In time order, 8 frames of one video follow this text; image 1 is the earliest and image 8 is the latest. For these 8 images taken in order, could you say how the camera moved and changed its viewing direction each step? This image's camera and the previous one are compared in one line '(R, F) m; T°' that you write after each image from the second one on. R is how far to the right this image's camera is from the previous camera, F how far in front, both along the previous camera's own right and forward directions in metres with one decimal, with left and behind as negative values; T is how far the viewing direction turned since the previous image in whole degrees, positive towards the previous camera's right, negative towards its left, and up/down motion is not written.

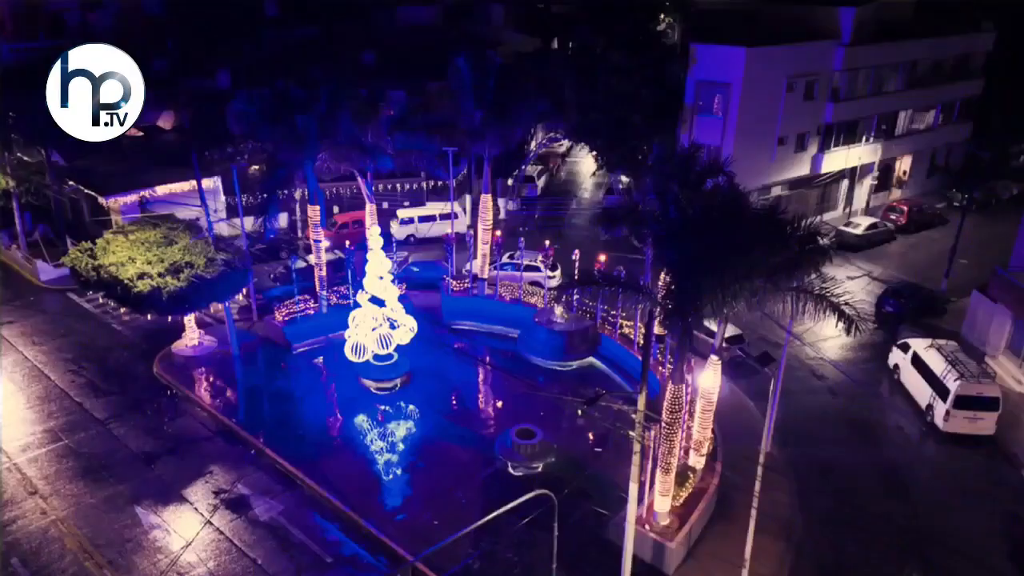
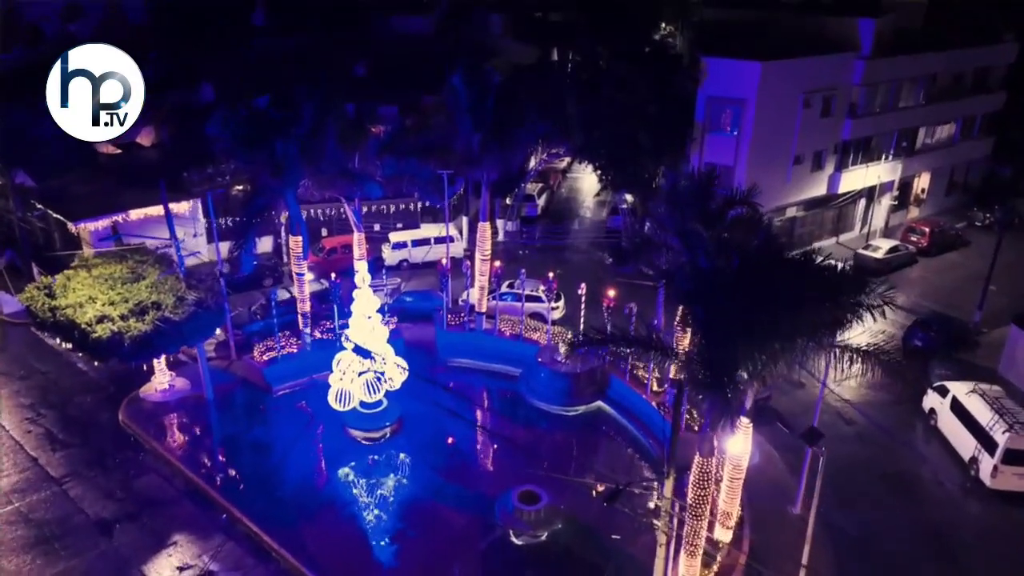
(-0.1, +2.1) m; 0°
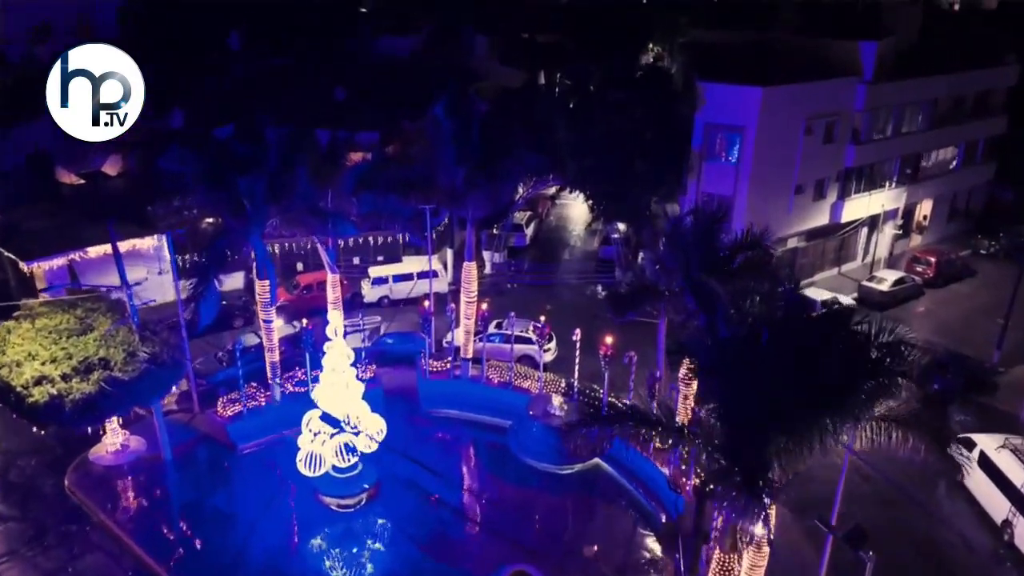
(0.0, +1.8) m; +1°
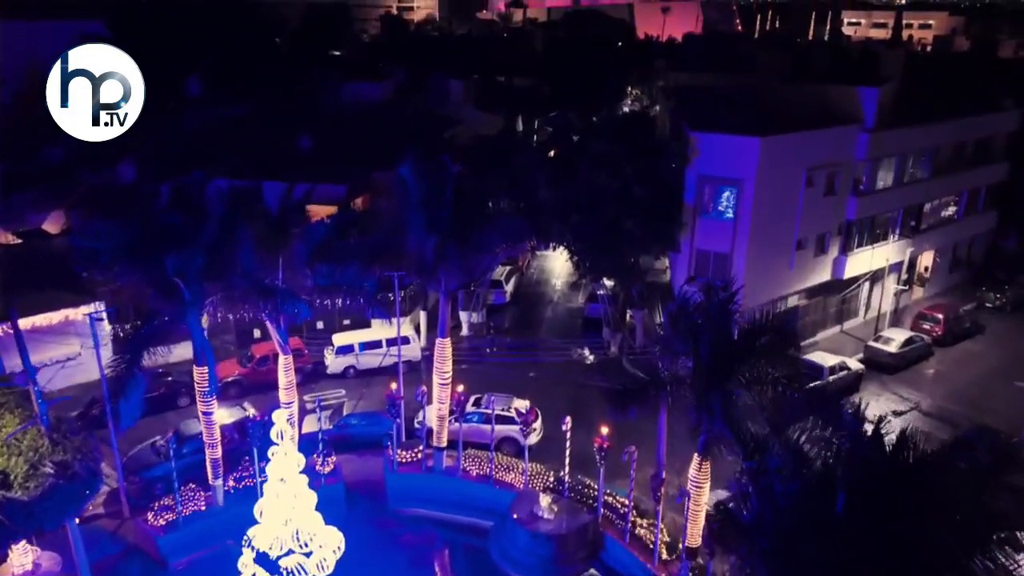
(0.0, +2.6) m; +2°
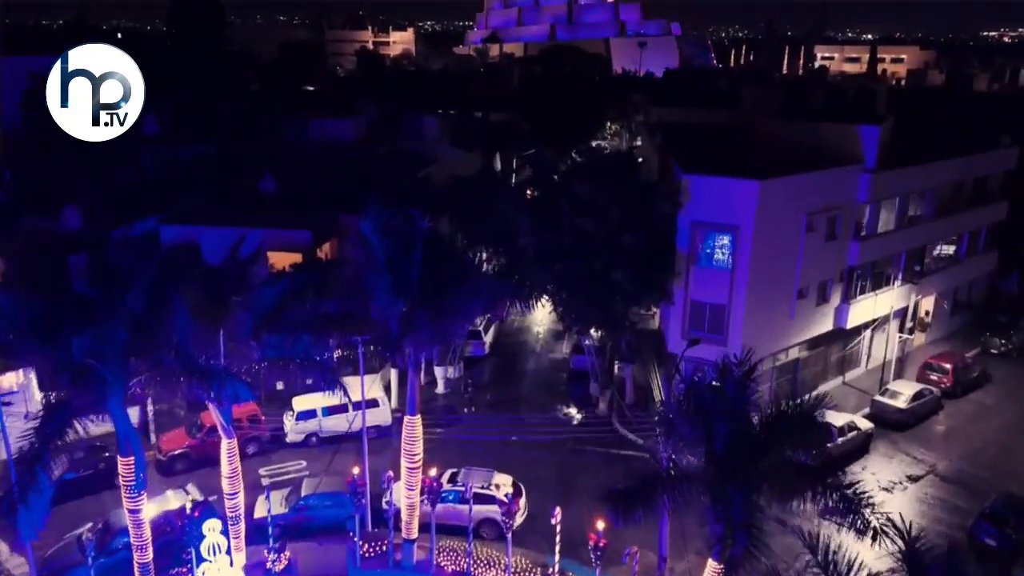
(0.0, +2.3) m; +2°
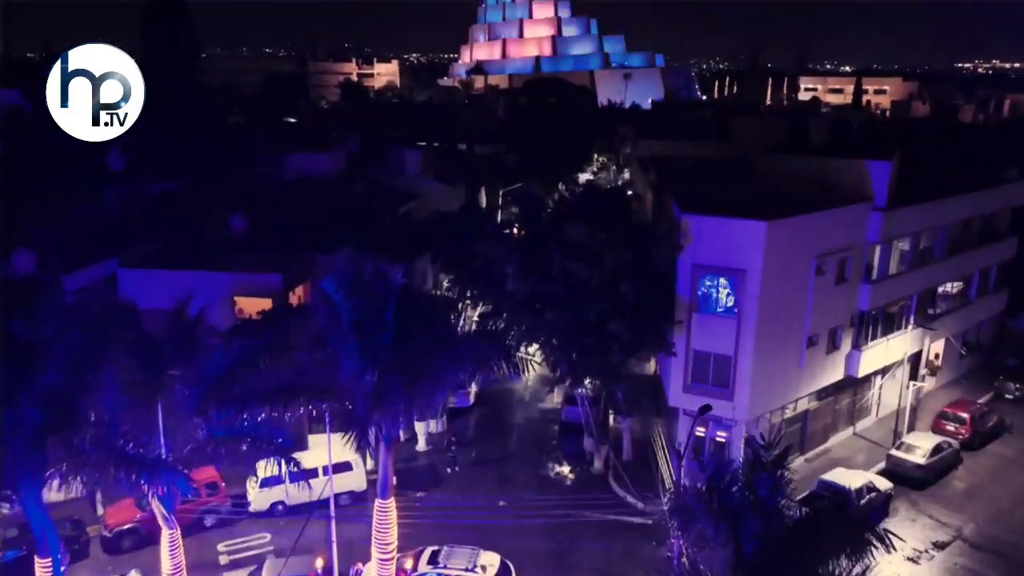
(0.0, +2.1) m; +1°
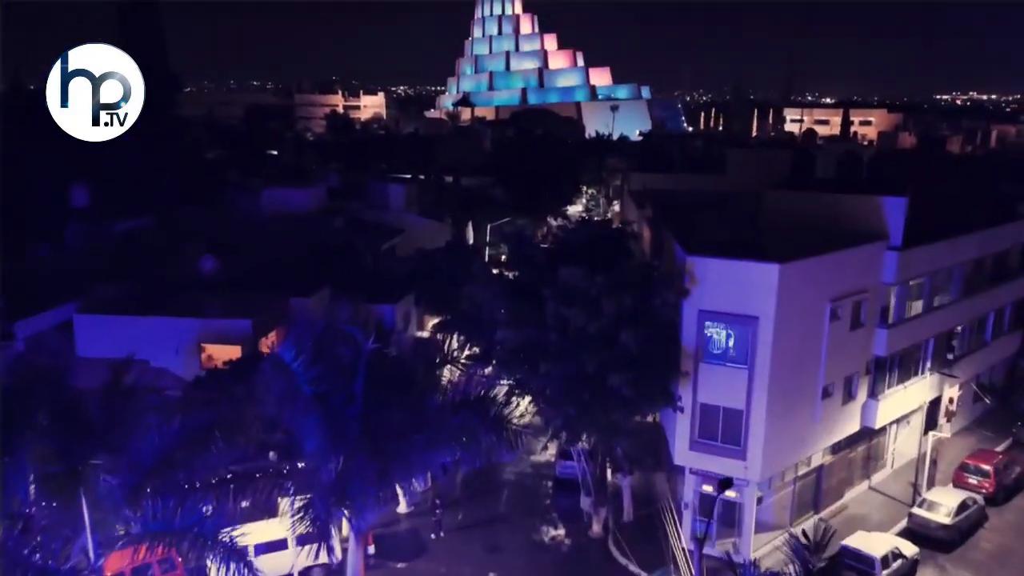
(-0.1, +1.9) m; +1°
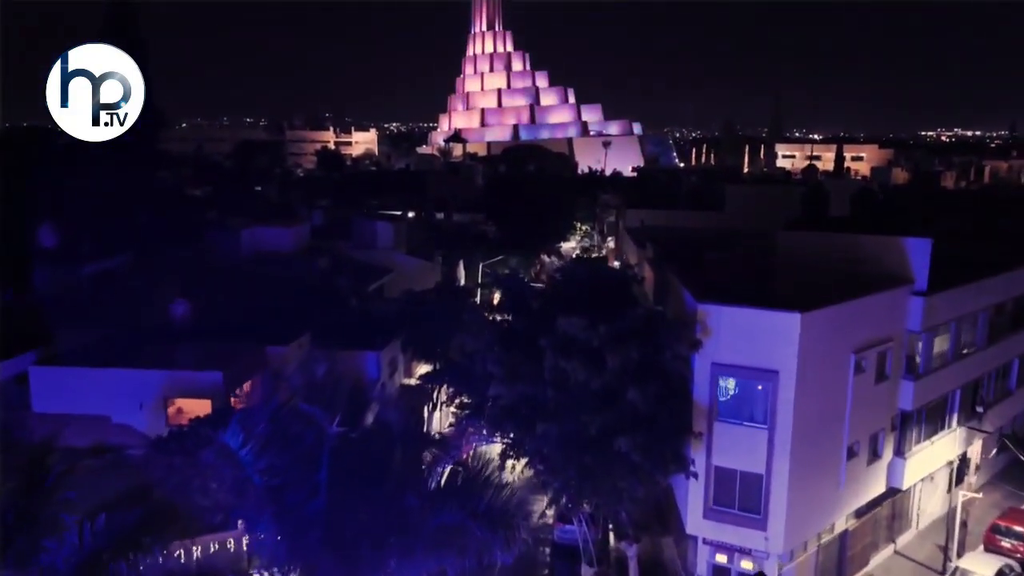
(-0.1, +1.9) m; +1°
